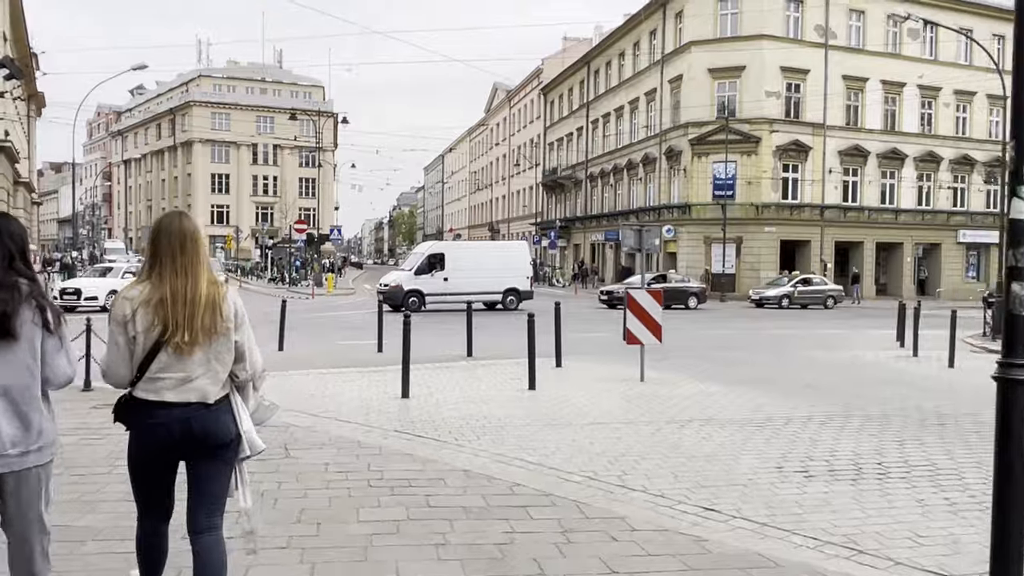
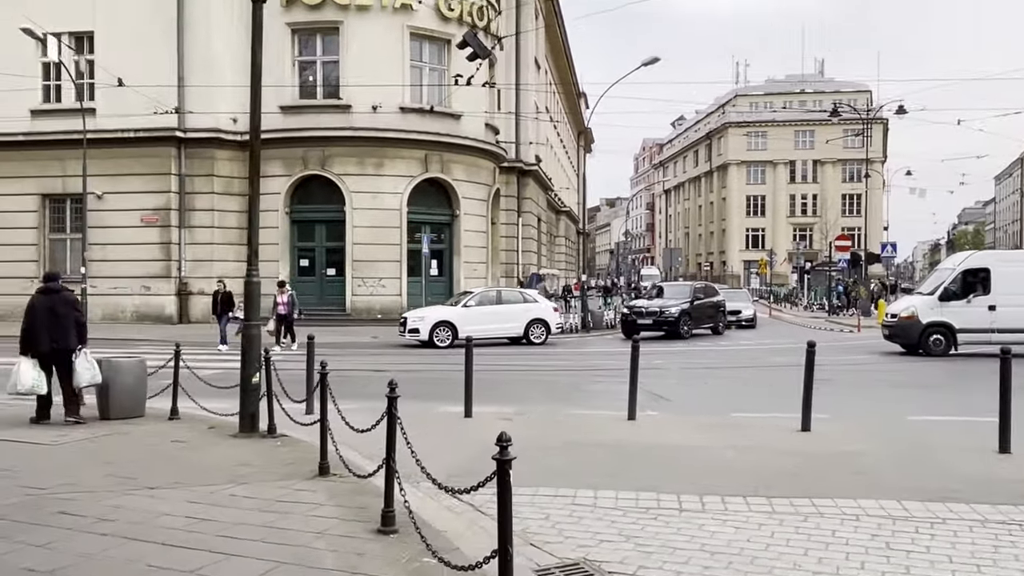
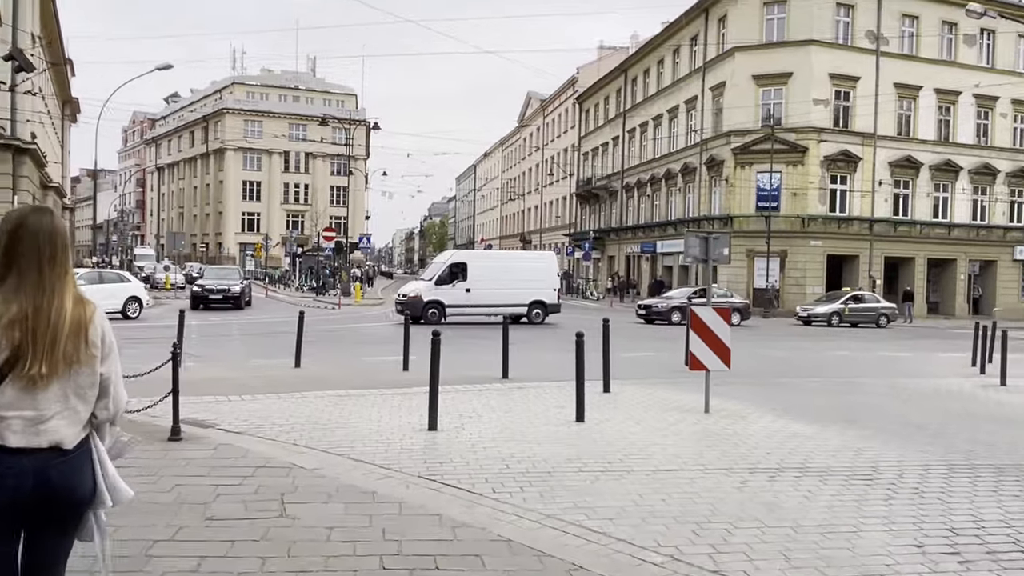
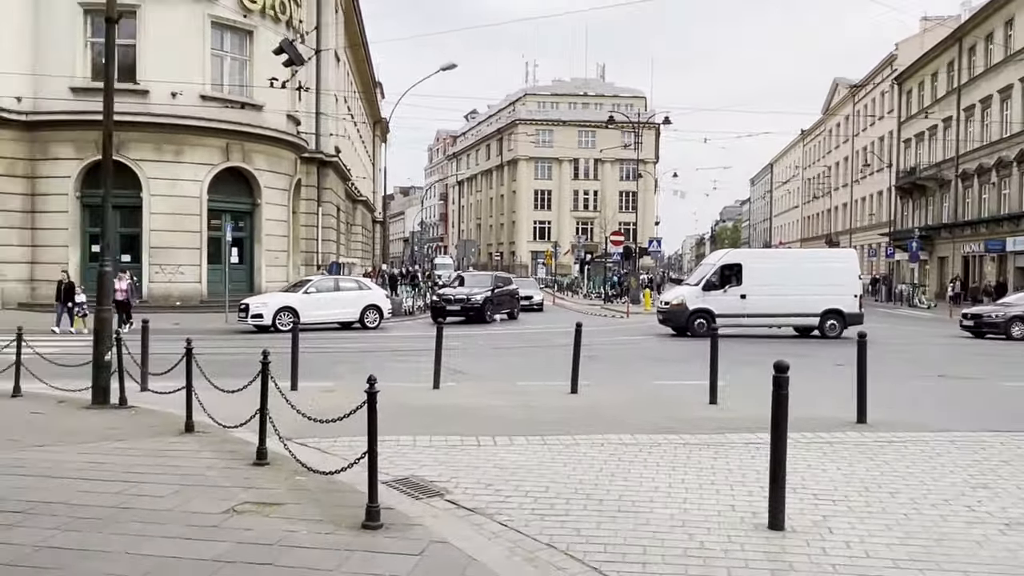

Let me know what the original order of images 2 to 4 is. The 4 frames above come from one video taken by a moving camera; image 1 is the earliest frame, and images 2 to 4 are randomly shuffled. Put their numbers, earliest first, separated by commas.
3, 4, 2
